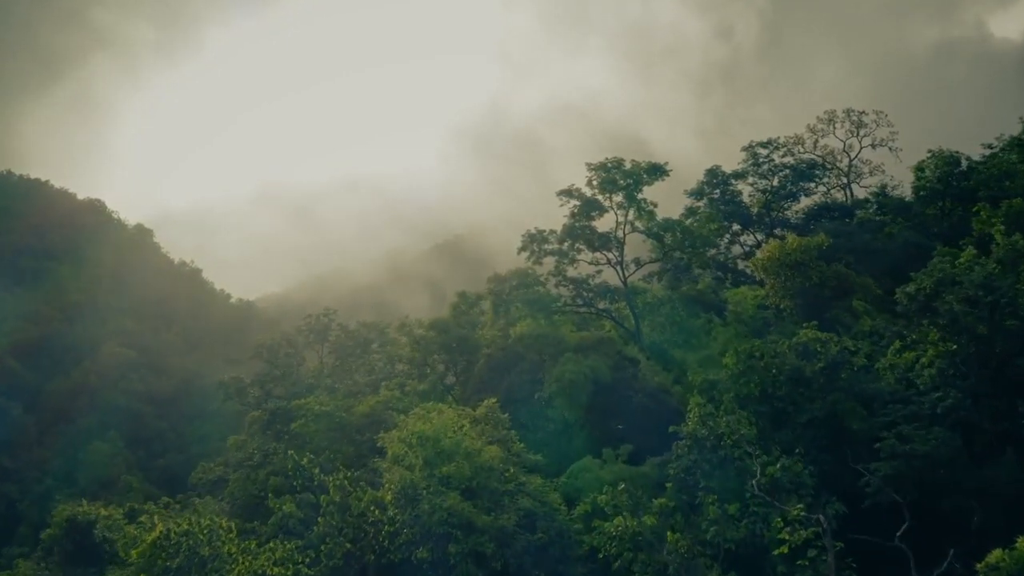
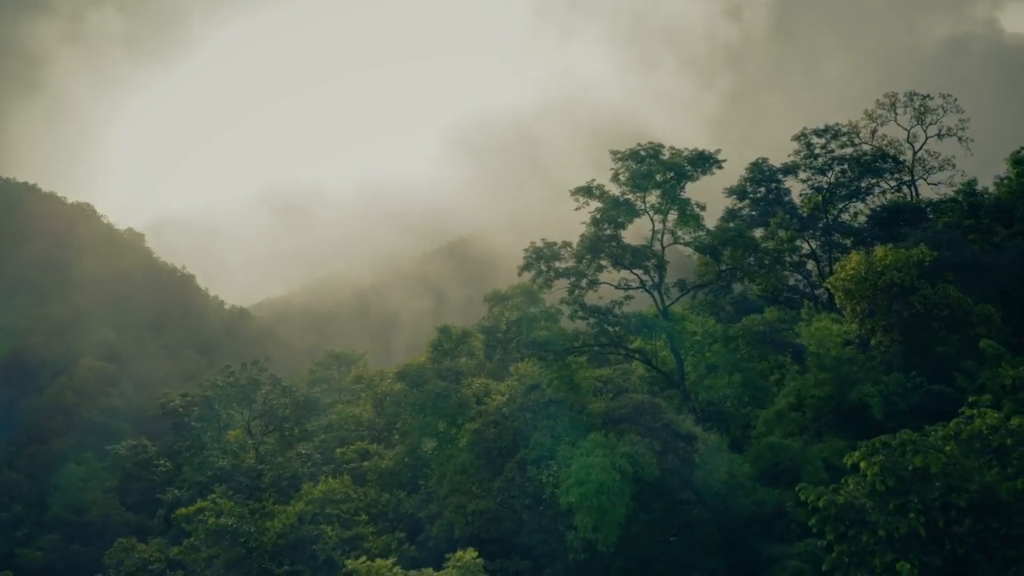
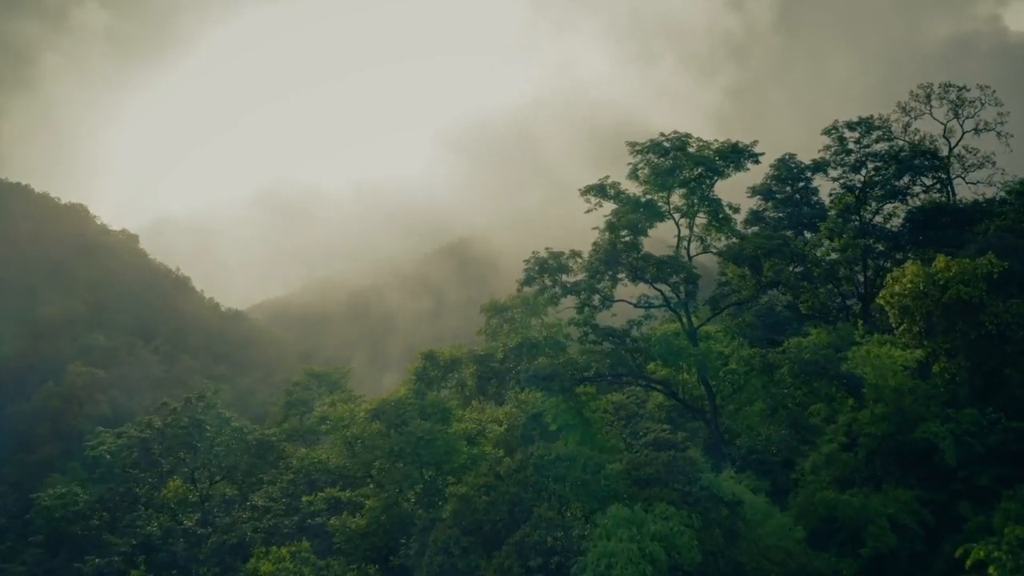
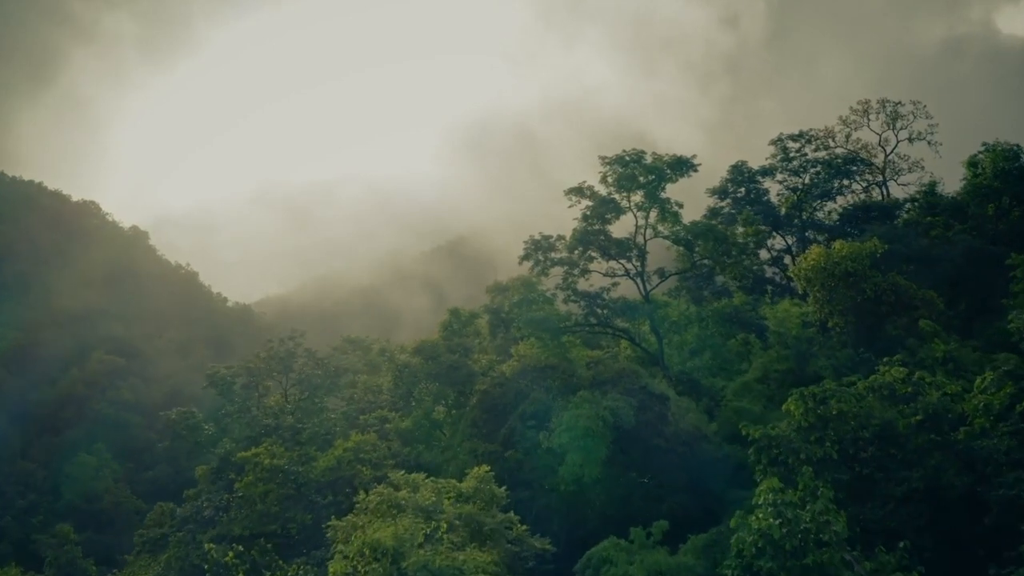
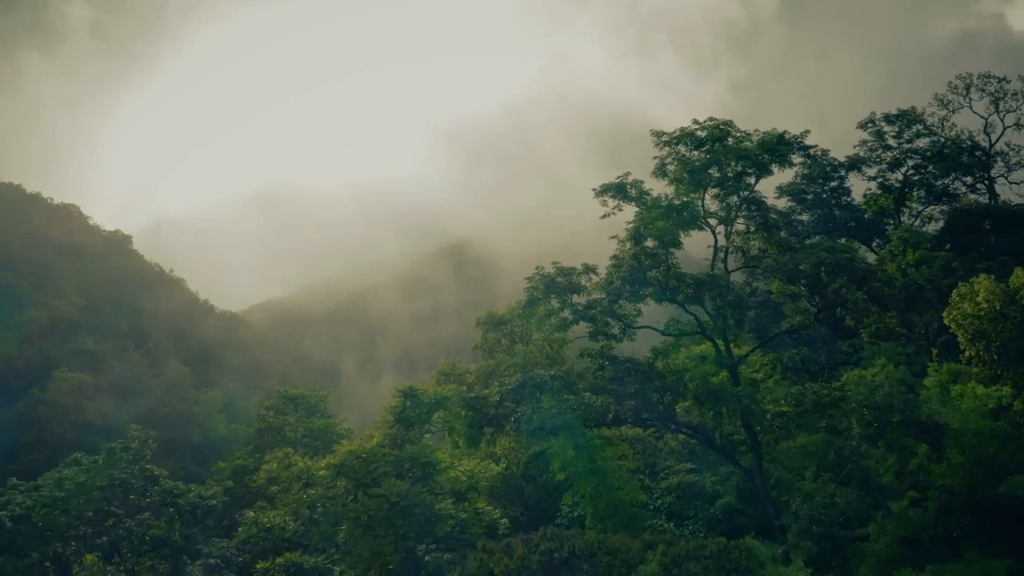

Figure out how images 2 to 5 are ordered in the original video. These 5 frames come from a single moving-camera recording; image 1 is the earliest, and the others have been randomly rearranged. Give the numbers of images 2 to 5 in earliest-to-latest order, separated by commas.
4, 2, 3, 5
